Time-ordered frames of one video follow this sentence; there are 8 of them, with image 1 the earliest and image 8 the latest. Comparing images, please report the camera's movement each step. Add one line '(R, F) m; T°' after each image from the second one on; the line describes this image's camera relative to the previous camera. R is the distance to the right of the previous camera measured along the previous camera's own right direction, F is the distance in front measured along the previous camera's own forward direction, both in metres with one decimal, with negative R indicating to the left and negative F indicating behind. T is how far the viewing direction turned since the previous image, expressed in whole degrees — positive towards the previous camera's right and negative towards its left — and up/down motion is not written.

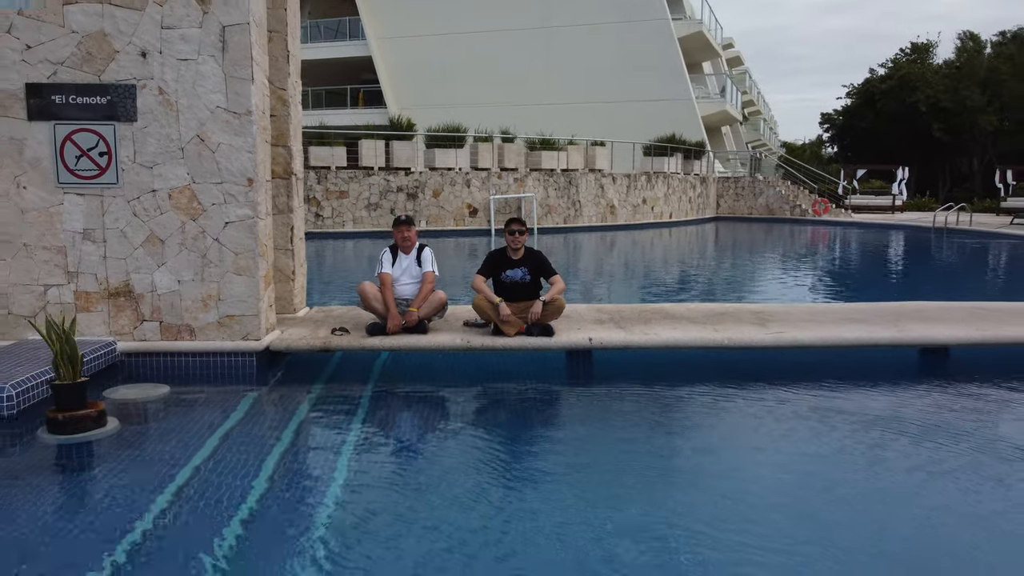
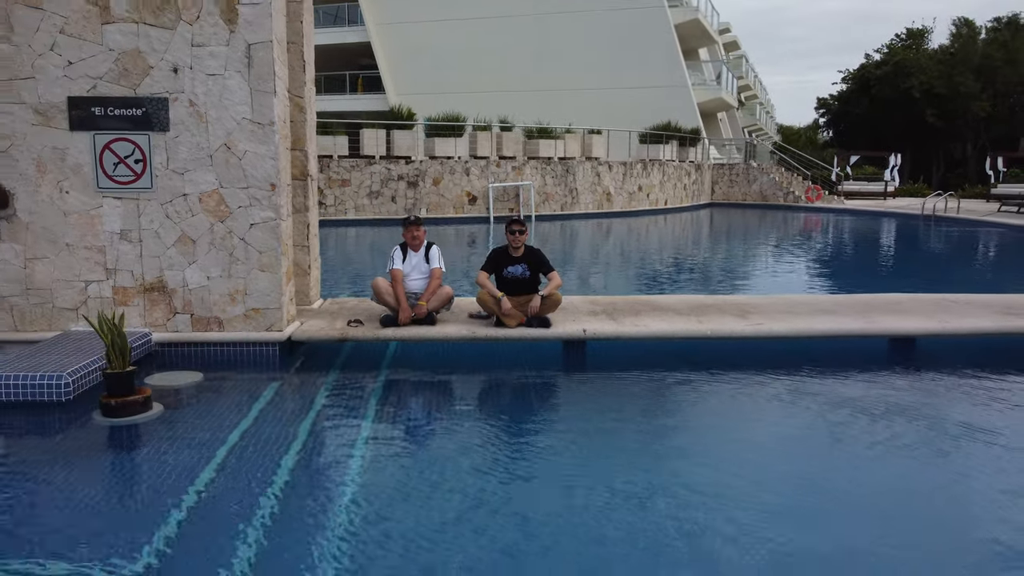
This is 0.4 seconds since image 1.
(0.0, -0.4) m; 0°
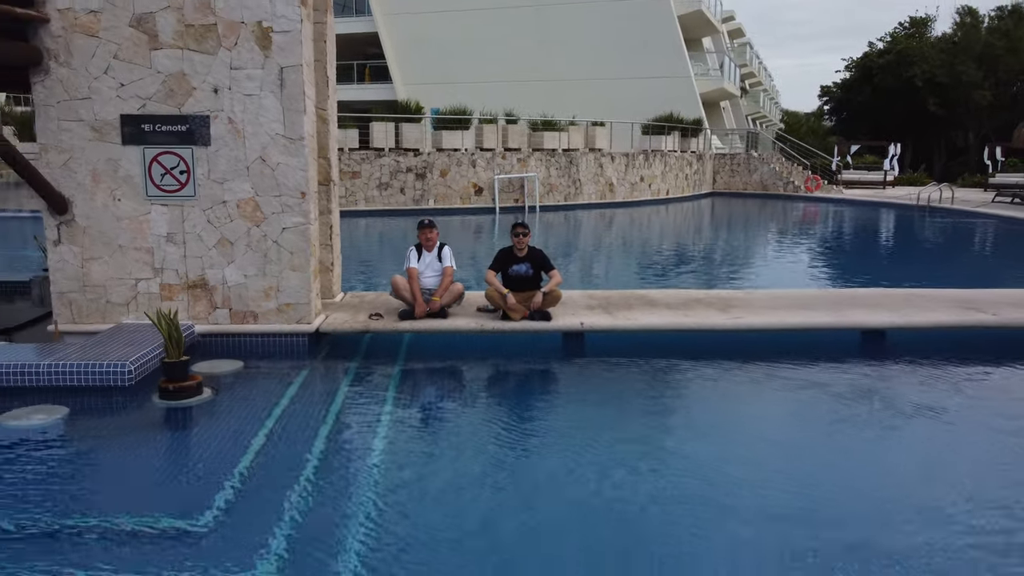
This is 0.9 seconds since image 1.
(0.0, -0.6) m; 0°
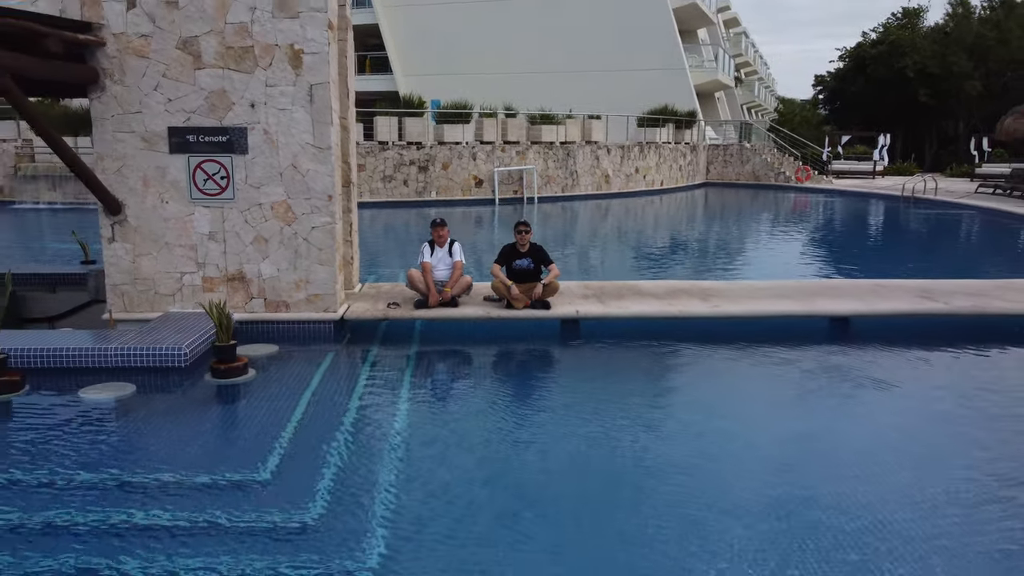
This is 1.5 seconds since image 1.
(-0.1, -0.7) m; 0°
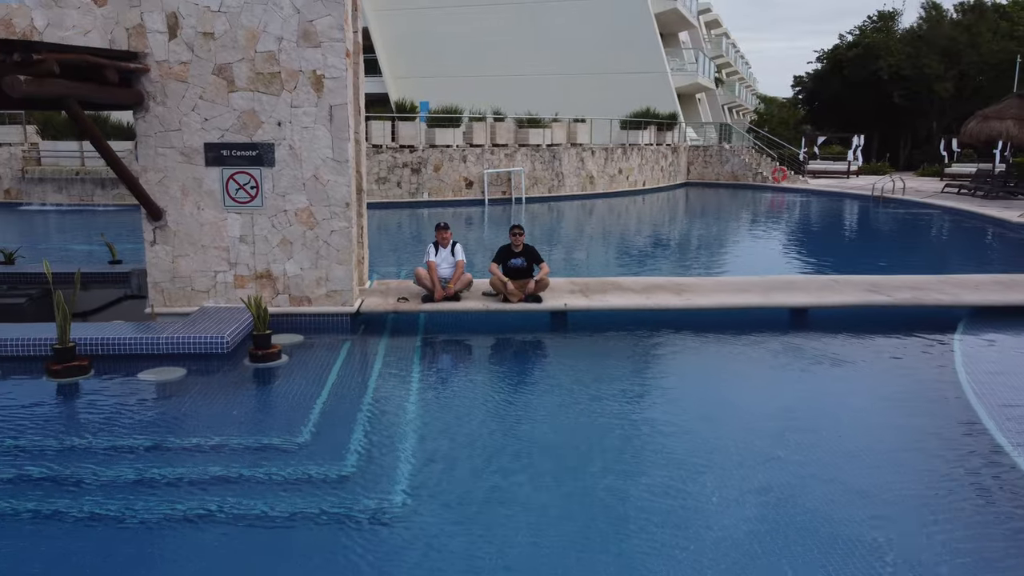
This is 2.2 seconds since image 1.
(-0.1, -0.9) m; +1°
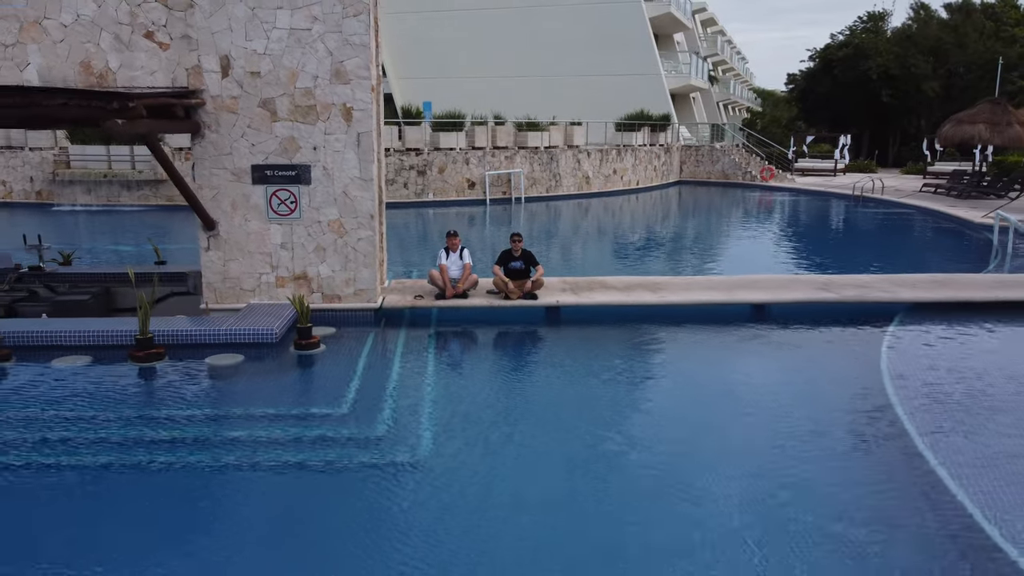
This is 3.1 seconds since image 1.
(0.0, -1.3) m; 0°
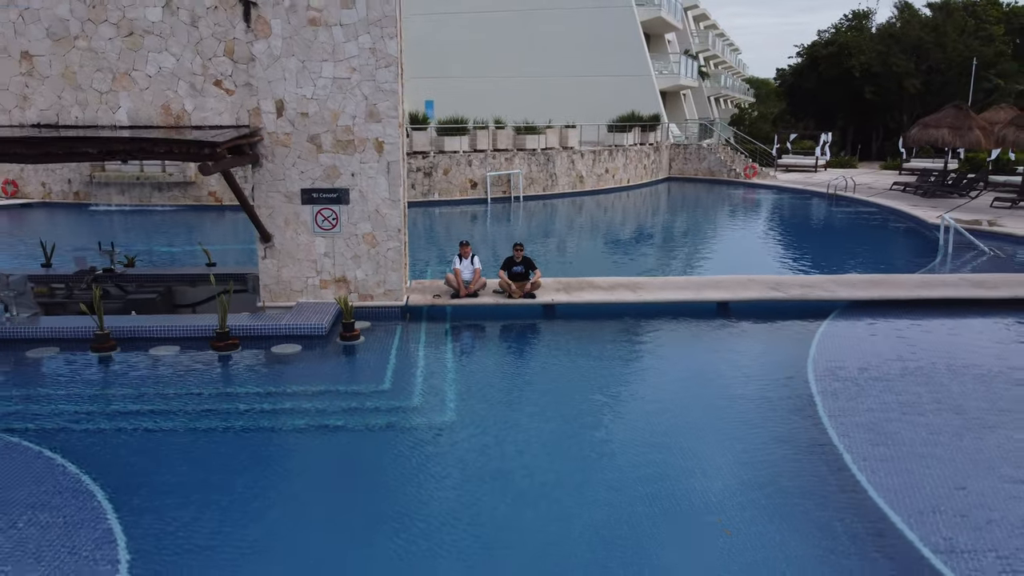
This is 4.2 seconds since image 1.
(-0.1, -1.9) m; 0°
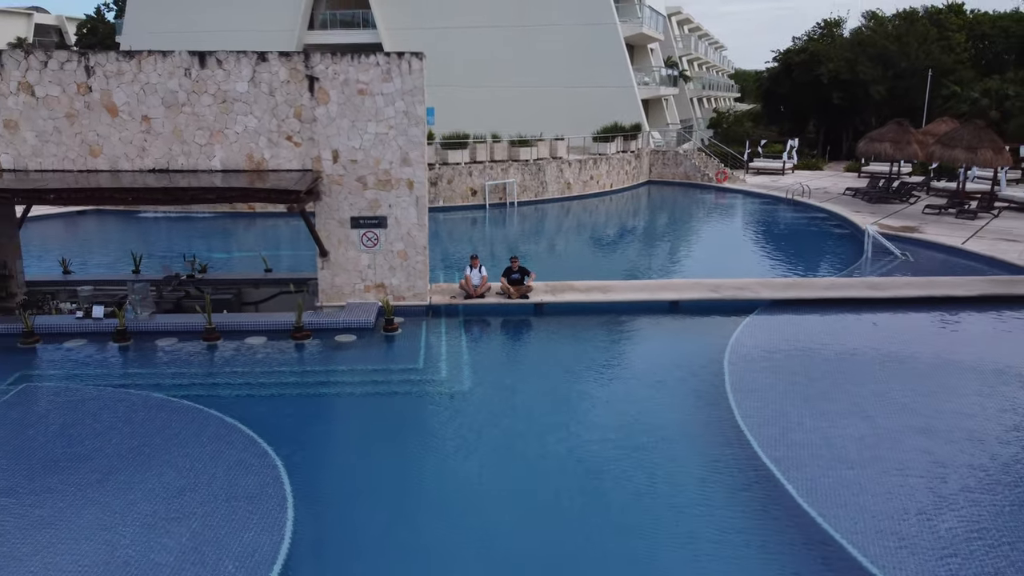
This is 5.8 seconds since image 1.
(-0.1, -3.3) m; +1°
